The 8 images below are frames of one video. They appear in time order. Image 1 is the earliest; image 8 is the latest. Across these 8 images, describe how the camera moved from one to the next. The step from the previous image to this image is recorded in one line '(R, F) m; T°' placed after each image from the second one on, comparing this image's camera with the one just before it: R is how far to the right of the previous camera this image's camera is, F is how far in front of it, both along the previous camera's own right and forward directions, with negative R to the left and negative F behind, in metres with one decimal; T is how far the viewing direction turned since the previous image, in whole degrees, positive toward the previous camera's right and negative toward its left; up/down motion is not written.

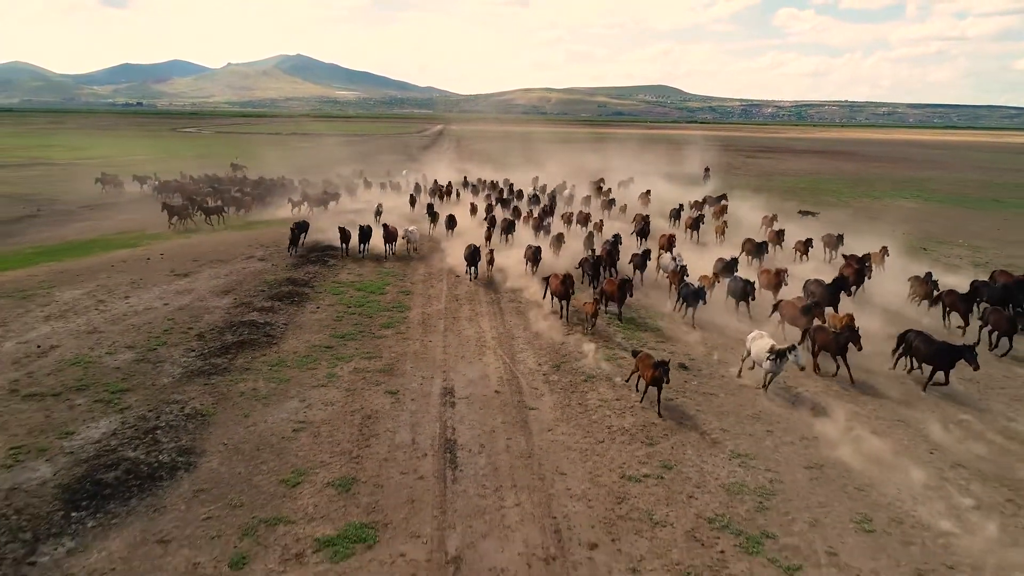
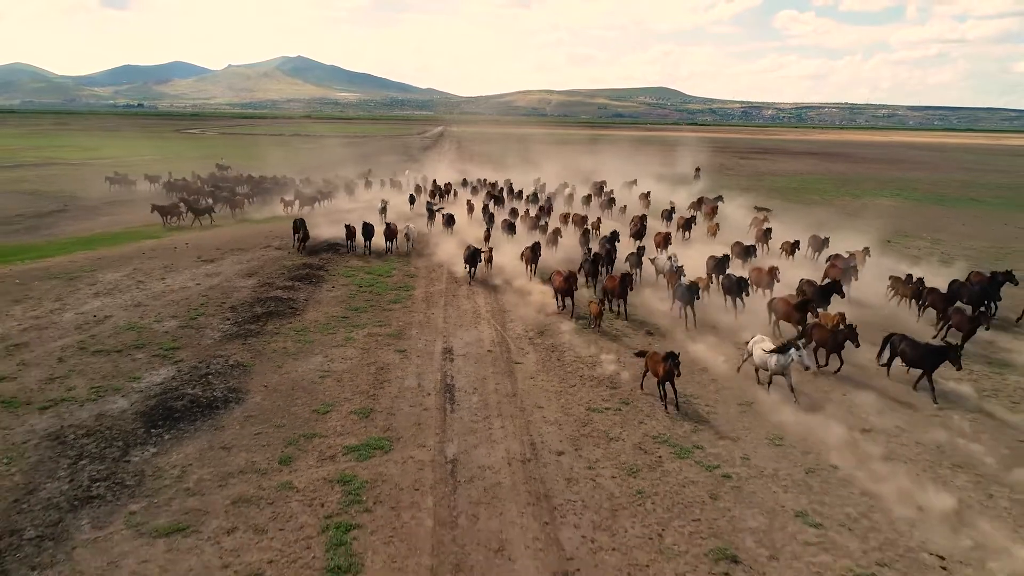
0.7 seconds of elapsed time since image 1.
(+0.2, -2.3) m; 0°
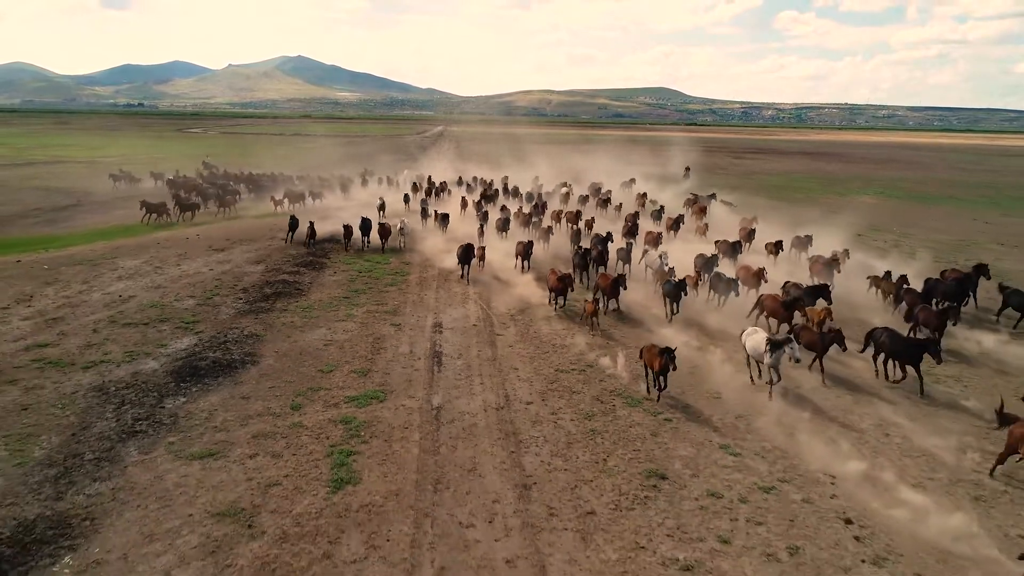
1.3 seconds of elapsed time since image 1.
(+0.4, -1.9) m; 0°
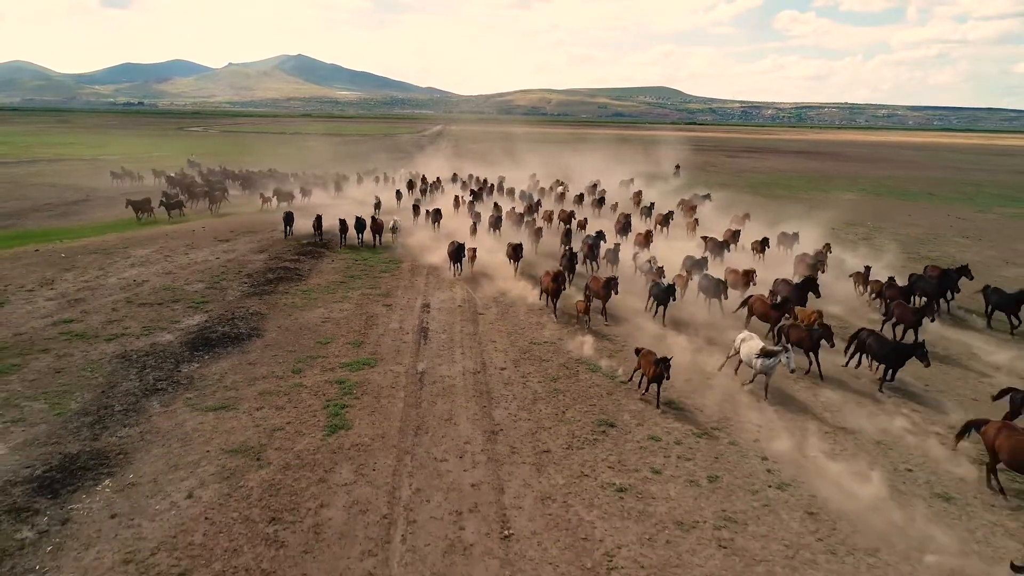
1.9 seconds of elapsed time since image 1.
(+0.5, -1.6) m; 0°
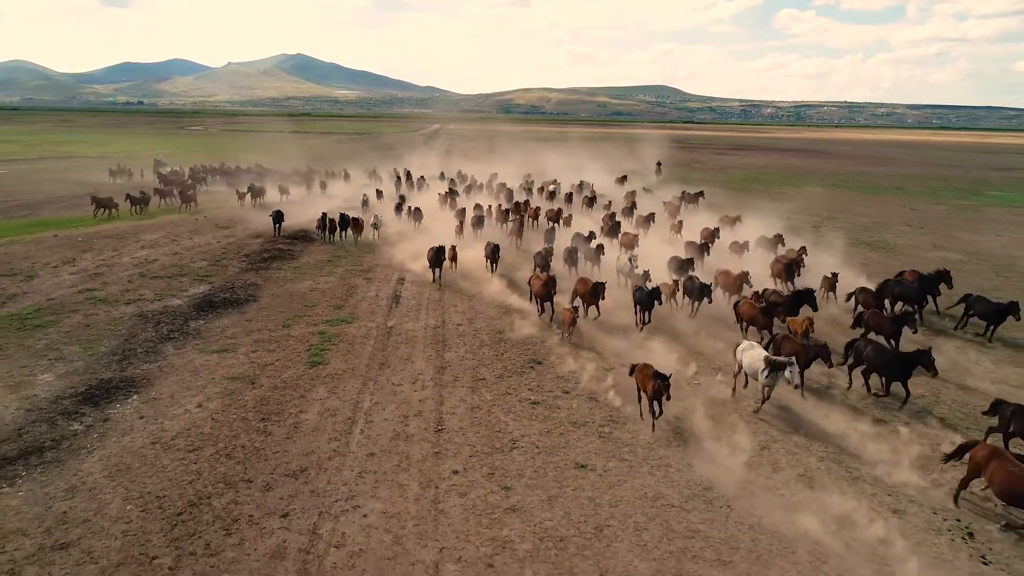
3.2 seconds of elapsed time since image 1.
(+1.0, -2.7) m; 0°
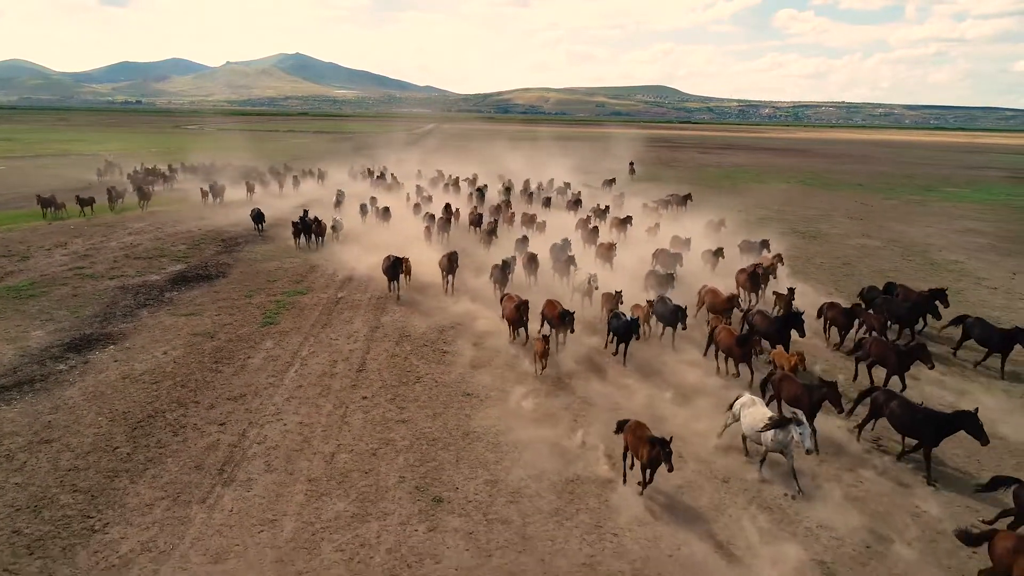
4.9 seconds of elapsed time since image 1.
(+1.7, -2.4) m; 0°
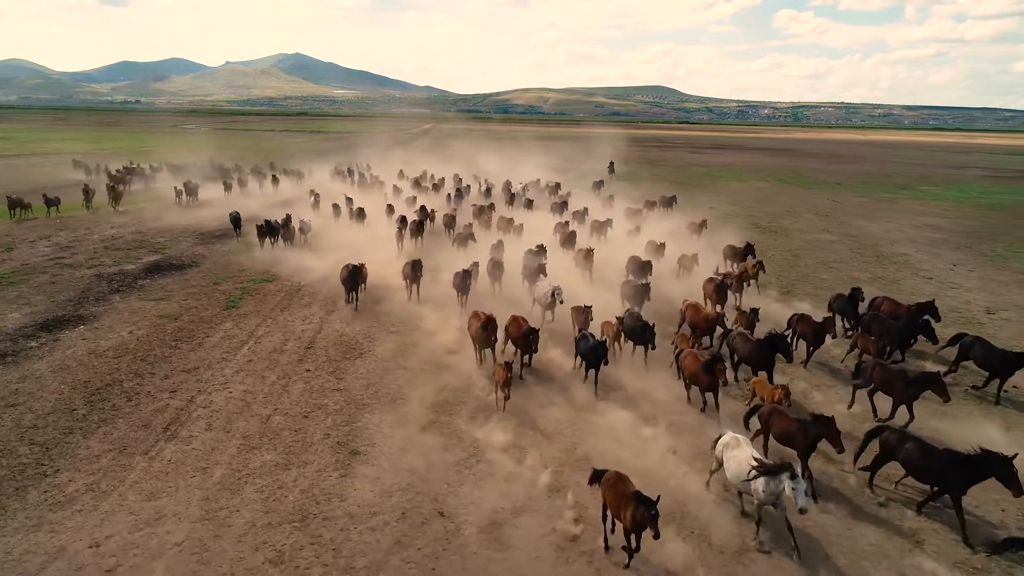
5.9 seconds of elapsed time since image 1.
(+1.3, -1.1) m; 0°
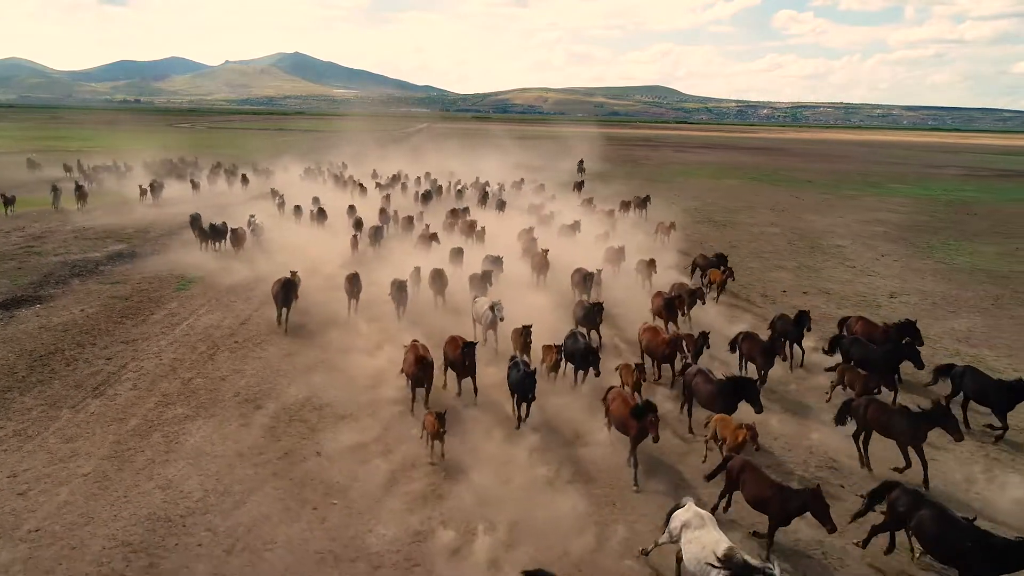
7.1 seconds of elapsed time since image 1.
(+1.8, -1.3) m; 0°
